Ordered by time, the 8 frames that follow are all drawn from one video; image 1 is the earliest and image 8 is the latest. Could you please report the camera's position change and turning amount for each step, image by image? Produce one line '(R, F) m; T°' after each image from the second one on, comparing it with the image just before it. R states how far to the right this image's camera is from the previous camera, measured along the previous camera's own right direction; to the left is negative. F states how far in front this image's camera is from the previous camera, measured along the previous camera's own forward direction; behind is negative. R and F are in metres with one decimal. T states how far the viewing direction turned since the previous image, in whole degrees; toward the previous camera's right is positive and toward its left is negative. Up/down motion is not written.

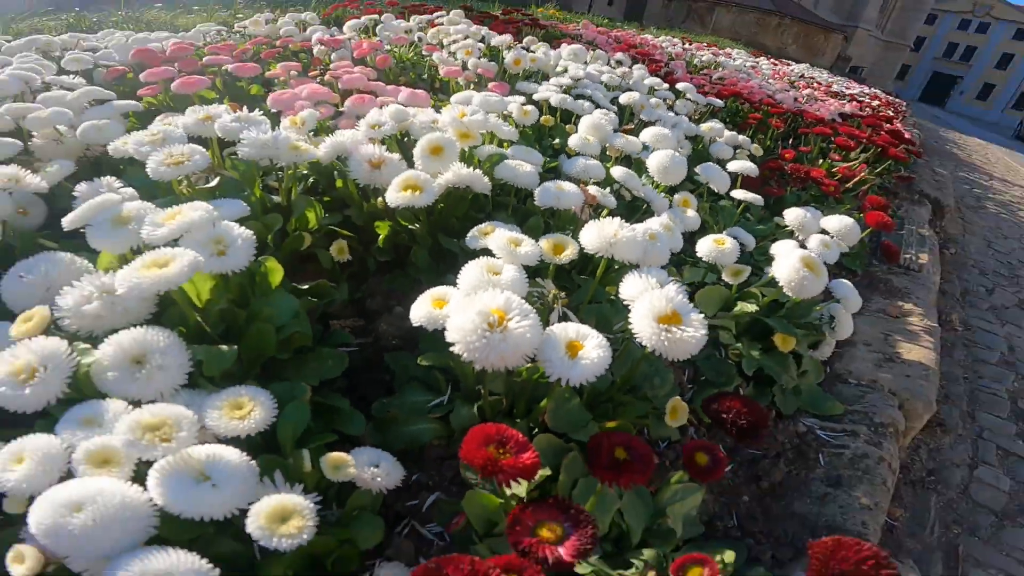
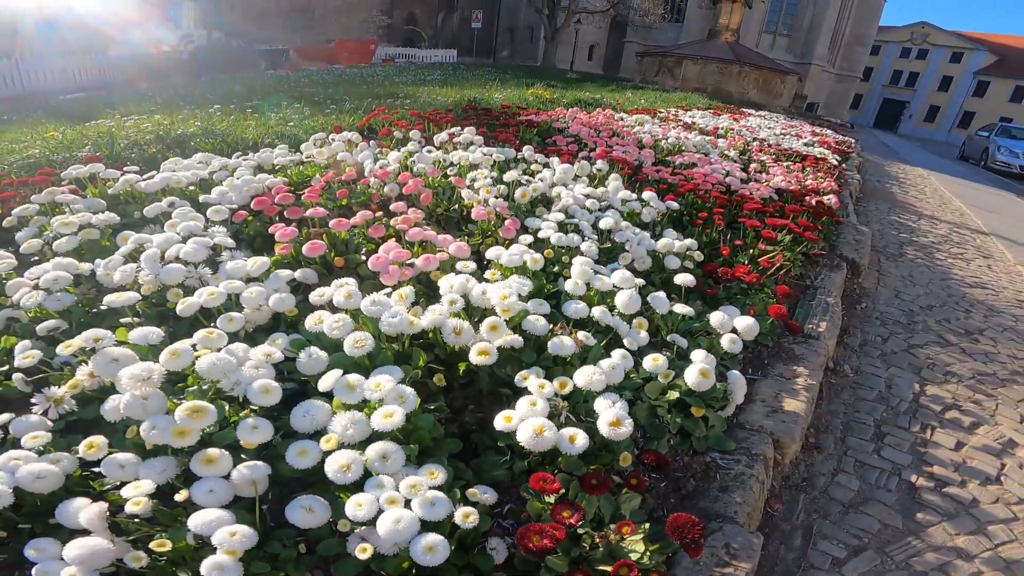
(0.0, -0.4) m; +2°
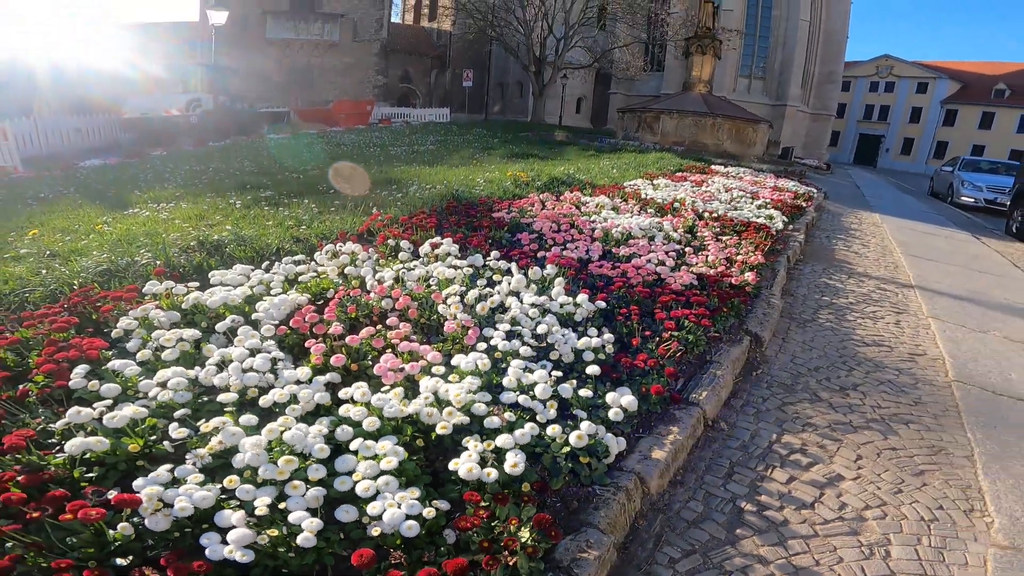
(+0.1, -0.6) m; +1°
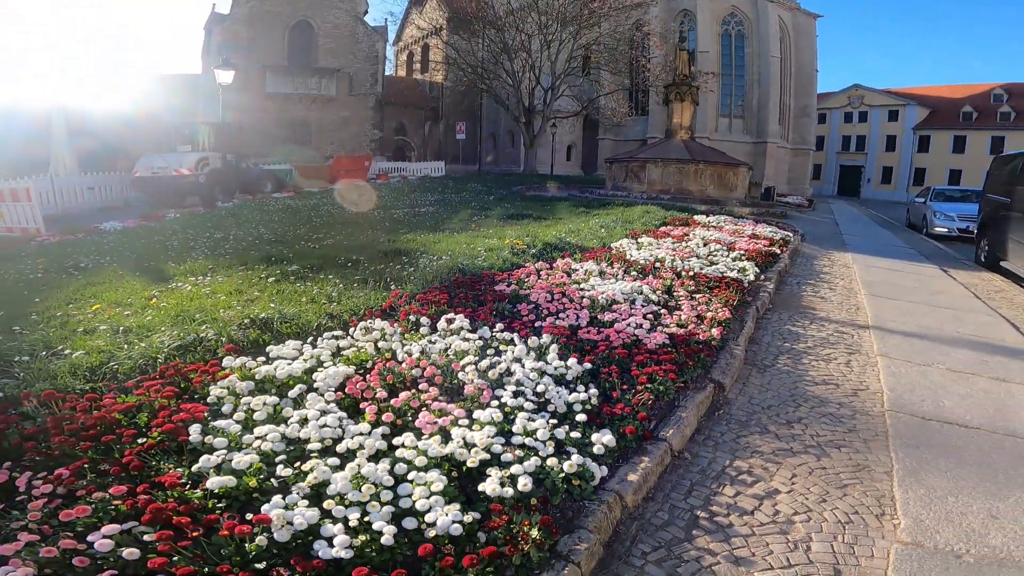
(0.0, -0.6) m; 0°
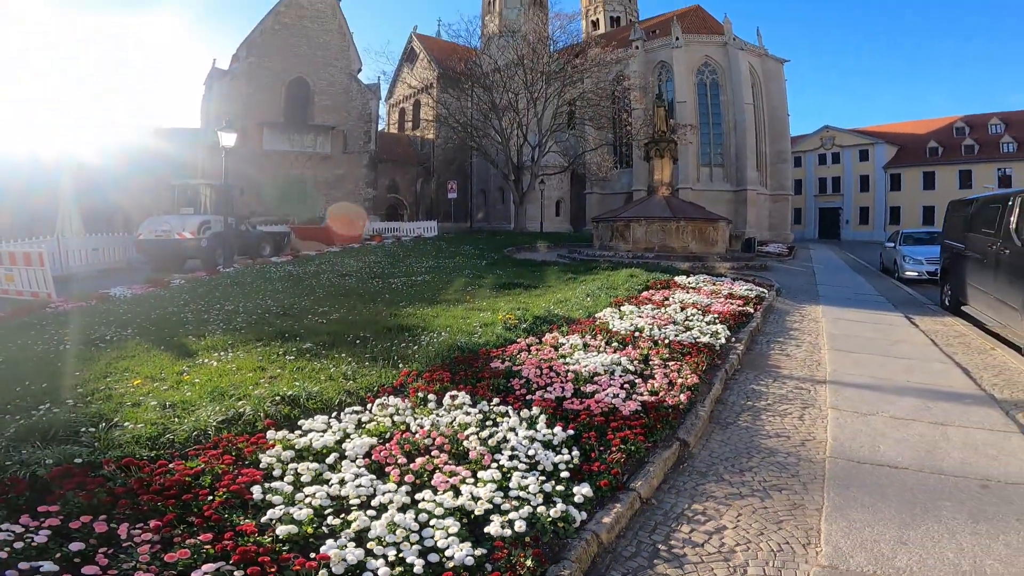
(0.0, -0.7) m; +1°
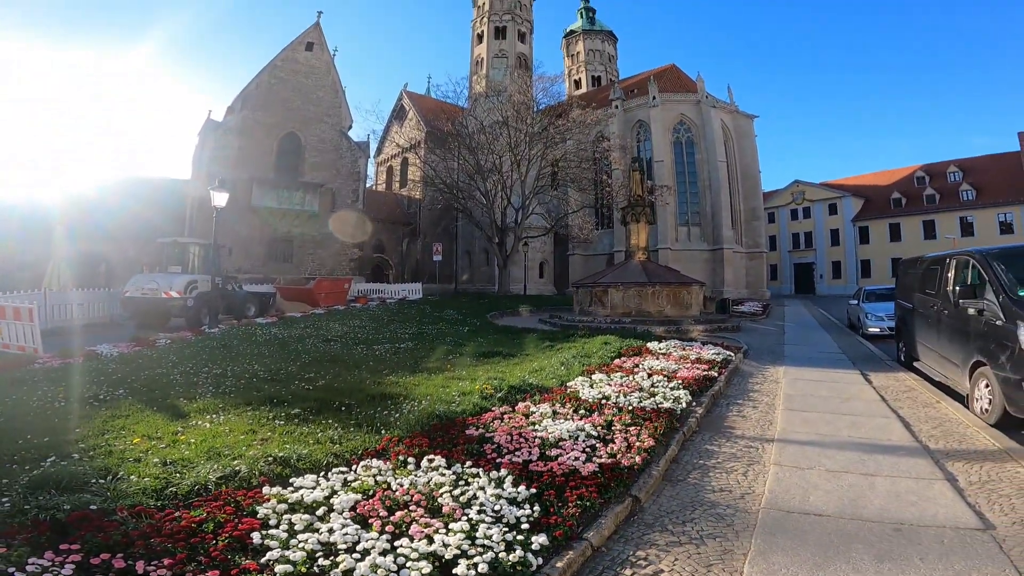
(+0.1, -0.6) m; +2°
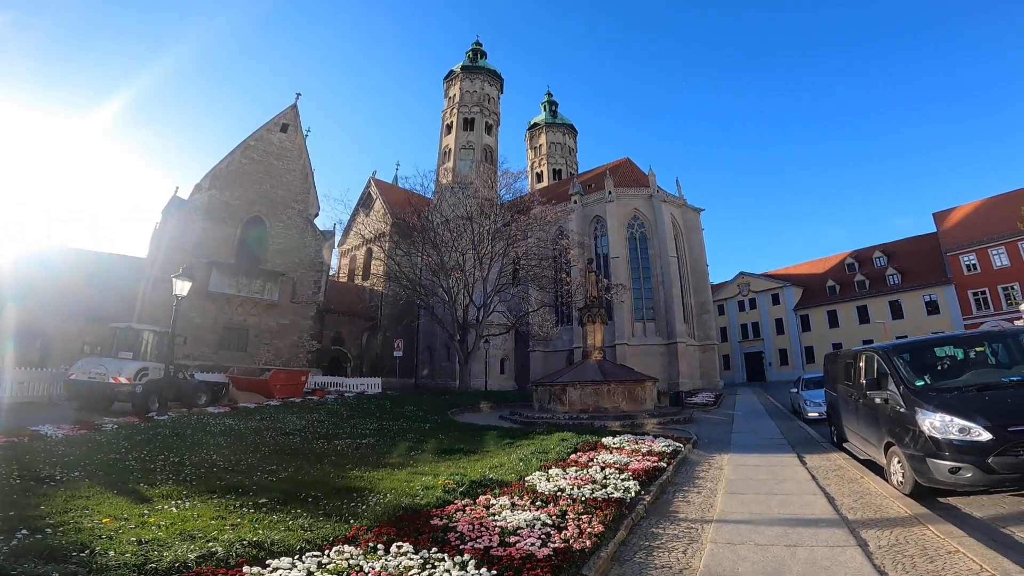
(-0.1, -0.7) m; +4°
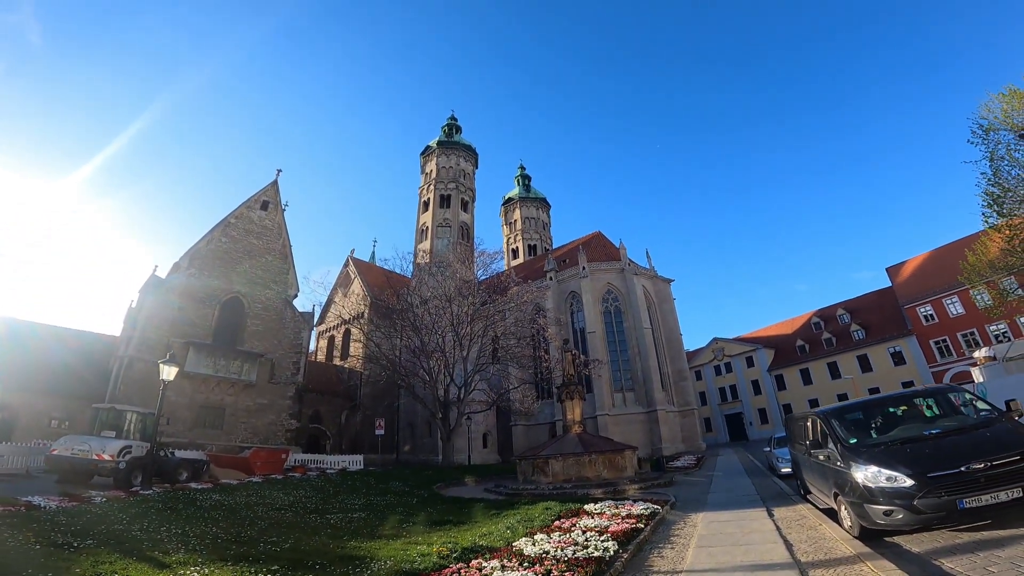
(-0.1, -1.1) m; +2°
